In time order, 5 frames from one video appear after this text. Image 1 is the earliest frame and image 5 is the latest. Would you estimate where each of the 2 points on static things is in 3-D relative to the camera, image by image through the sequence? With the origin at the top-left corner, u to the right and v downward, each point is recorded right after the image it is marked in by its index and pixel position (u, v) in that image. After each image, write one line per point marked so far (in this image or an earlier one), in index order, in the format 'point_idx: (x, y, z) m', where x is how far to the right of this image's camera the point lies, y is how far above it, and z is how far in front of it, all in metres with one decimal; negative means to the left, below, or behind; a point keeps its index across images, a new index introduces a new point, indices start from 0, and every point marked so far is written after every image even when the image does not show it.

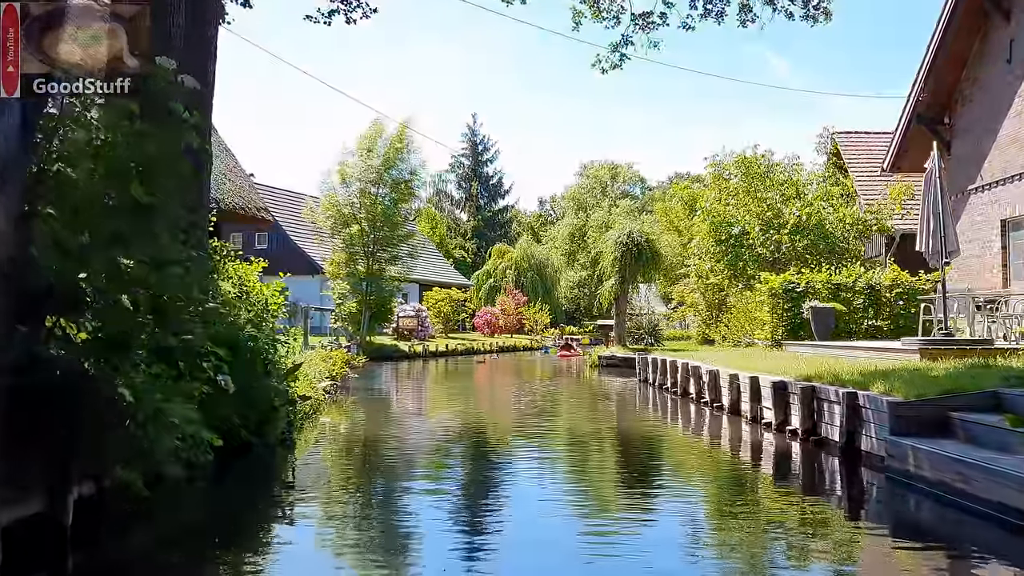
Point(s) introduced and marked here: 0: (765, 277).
0: (+5.5, +0.3, +18.4) m
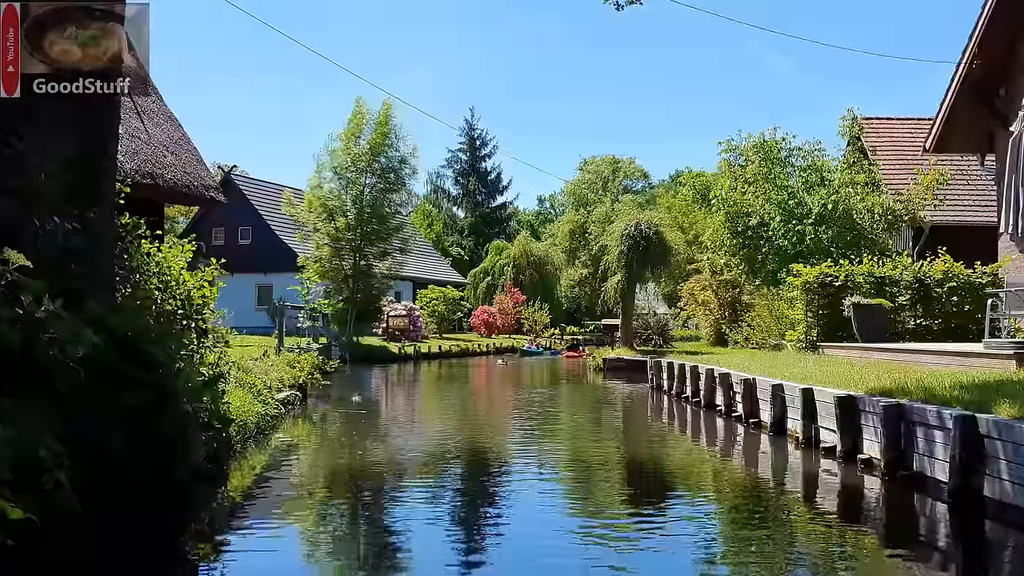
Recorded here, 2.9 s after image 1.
0: (+5.4, +0.4, +16.3) m
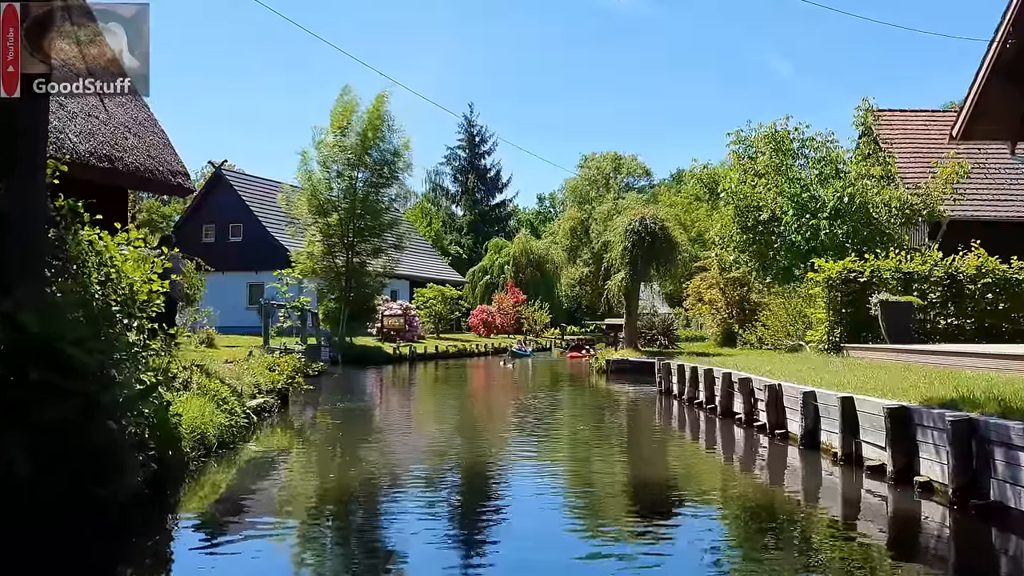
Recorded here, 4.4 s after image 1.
0: (+5.4, +0.4, +15.2) m
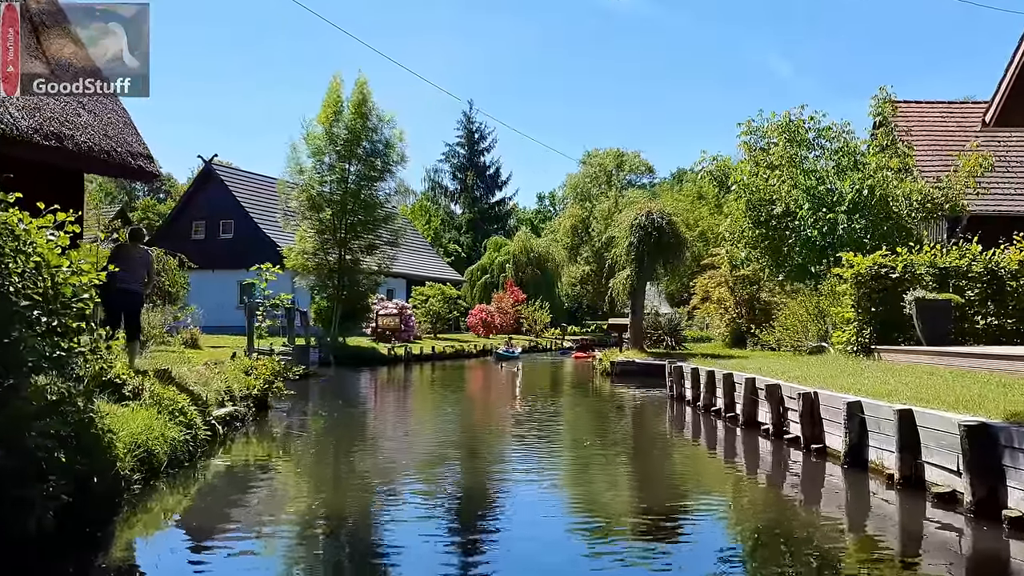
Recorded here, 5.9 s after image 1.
0: (+5.4, +0.5, +14.1) m
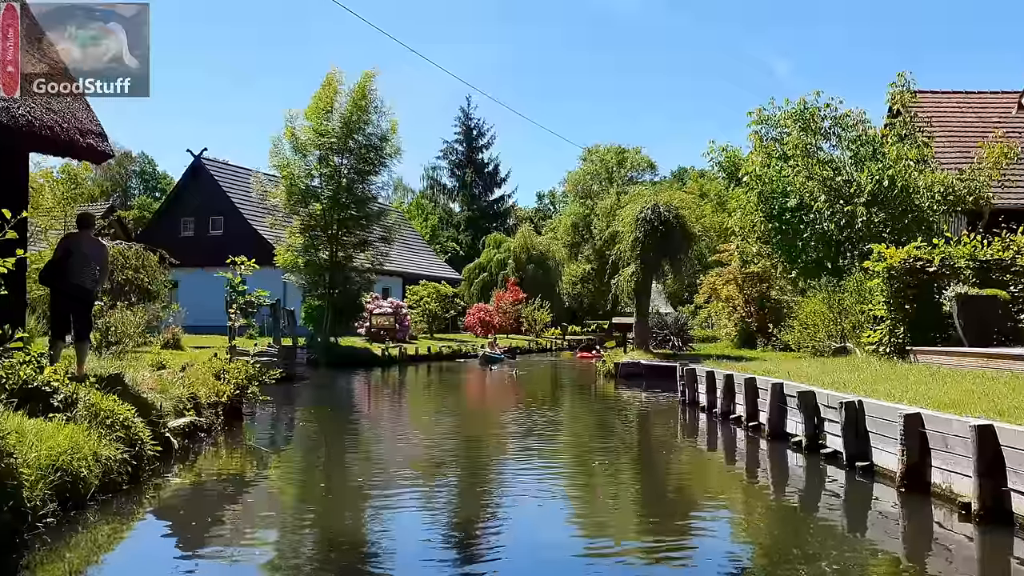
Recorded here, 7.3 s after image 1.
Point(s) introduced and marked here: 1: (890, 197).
0: (+5.4, +0.5, +13.0) m
1: (+7.7, +1.9, +17.5) m
